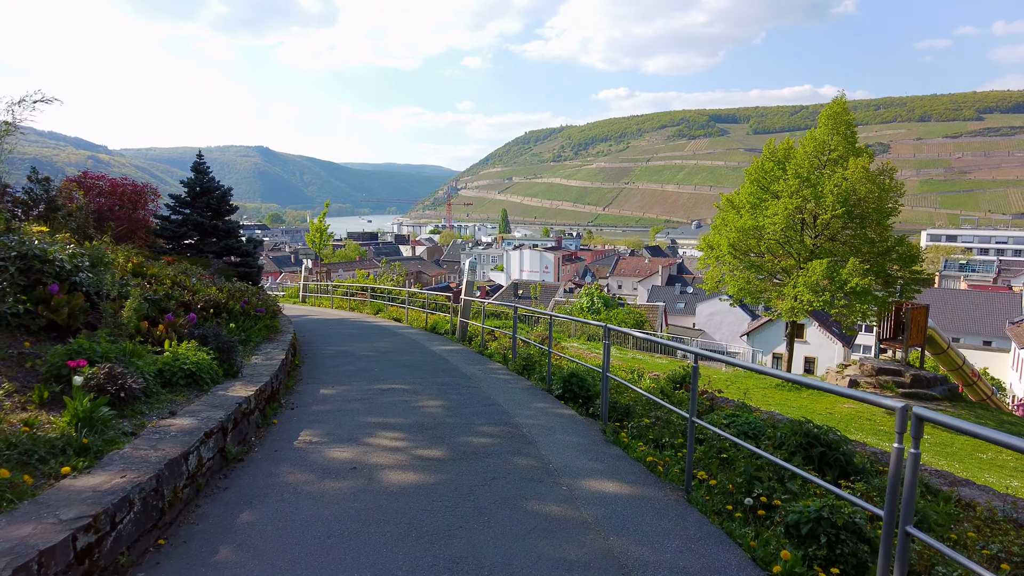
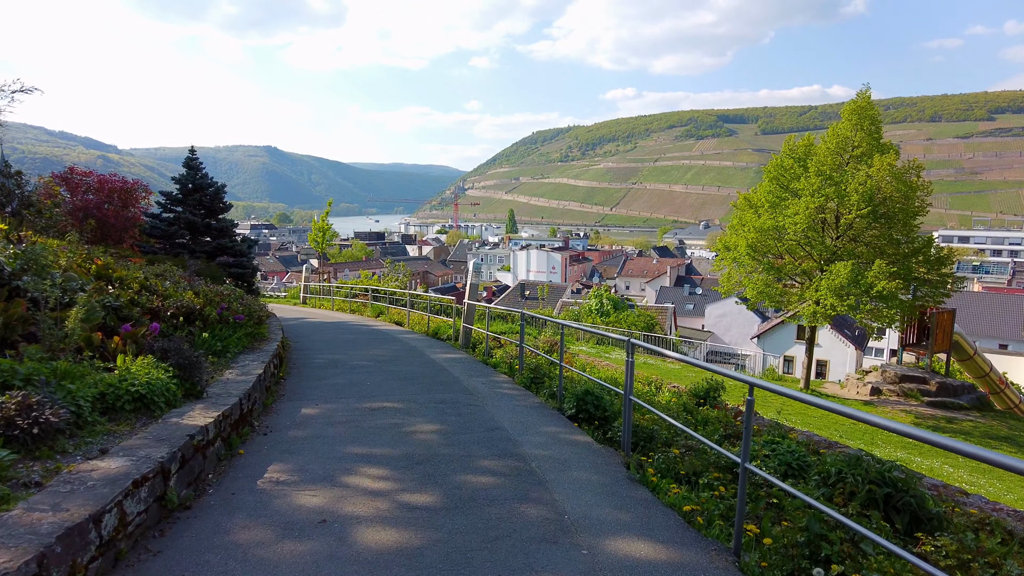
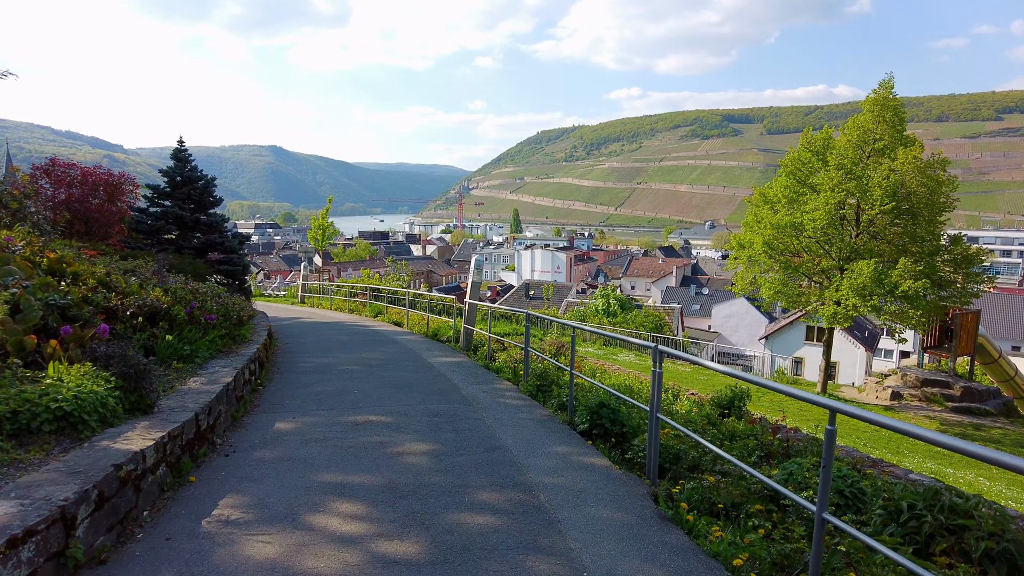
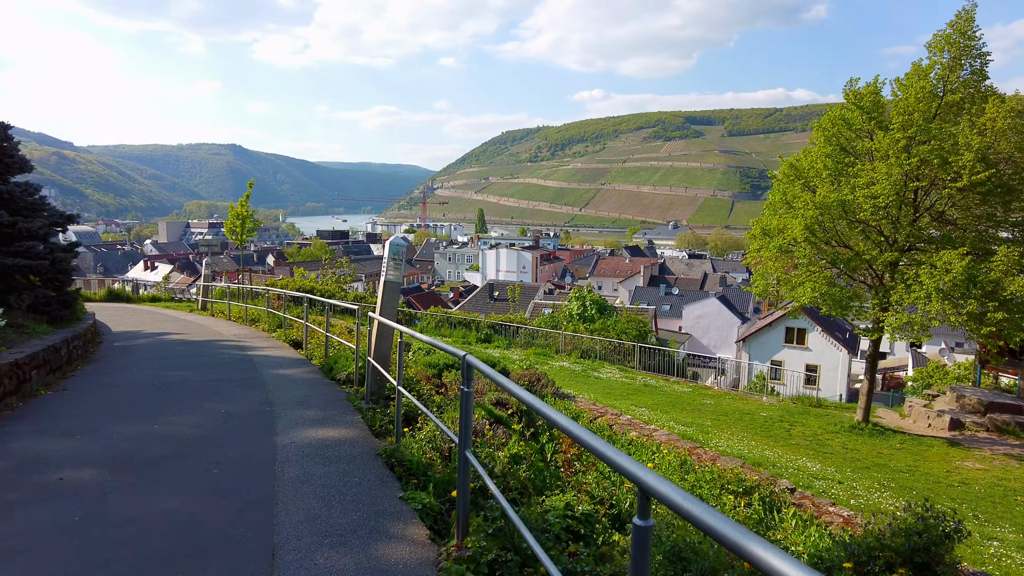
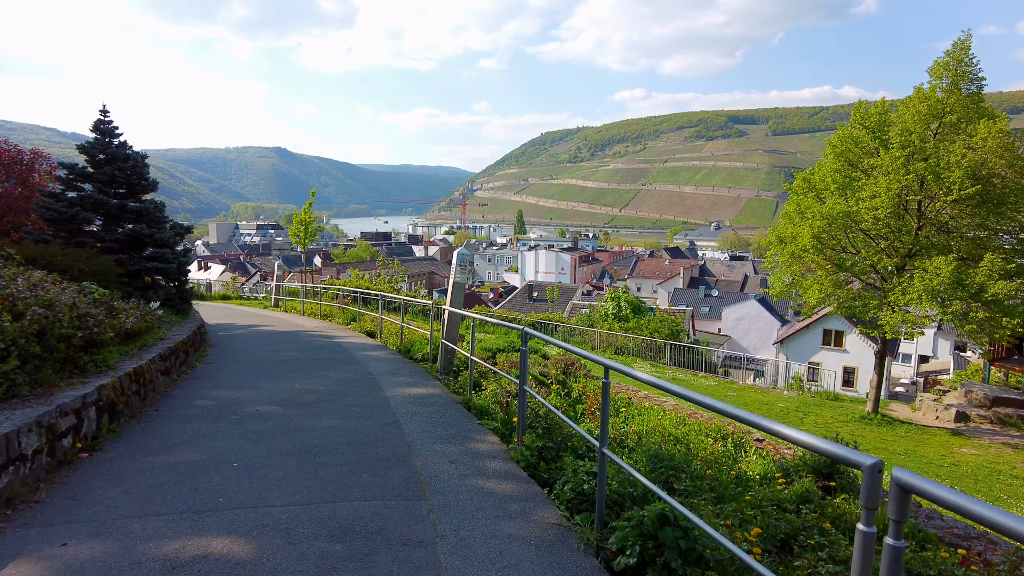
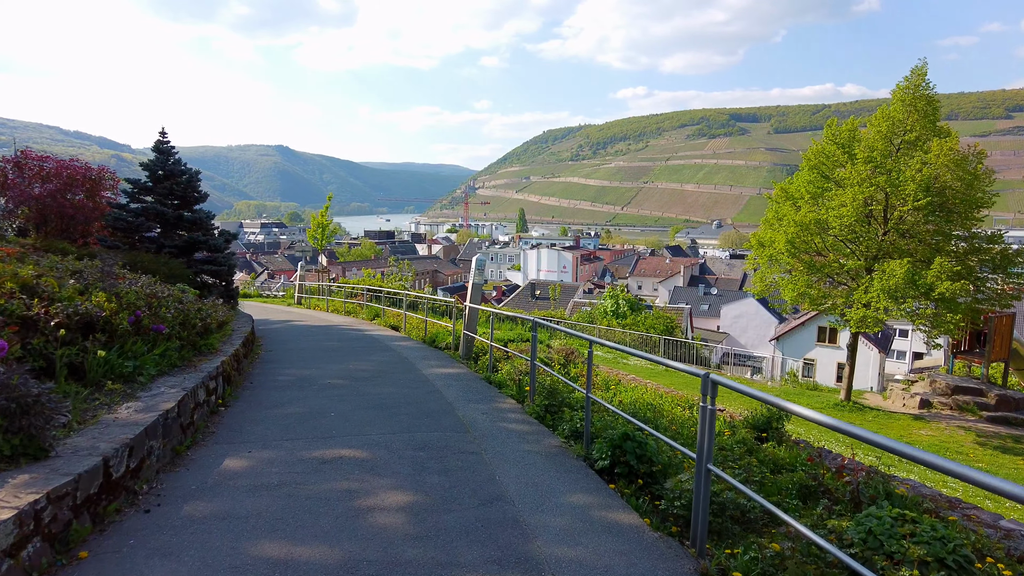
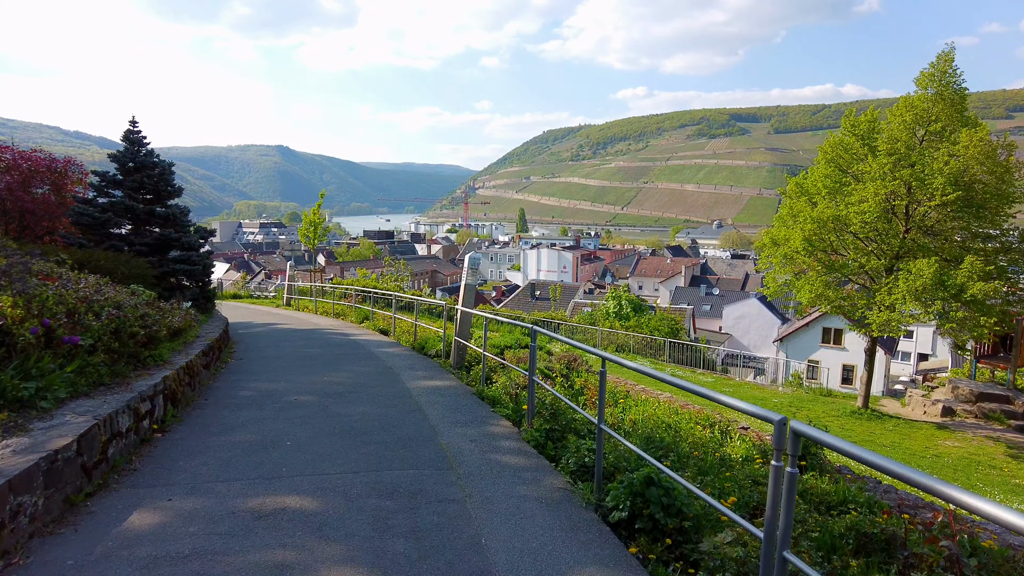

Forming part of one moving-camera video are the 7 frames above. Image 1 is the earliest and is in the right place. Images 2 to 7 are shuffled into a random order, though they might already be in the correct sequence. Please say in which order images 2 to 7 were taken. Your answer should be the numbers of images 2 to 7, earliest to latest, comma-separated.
2, 3, 6, 7, 5, 4
